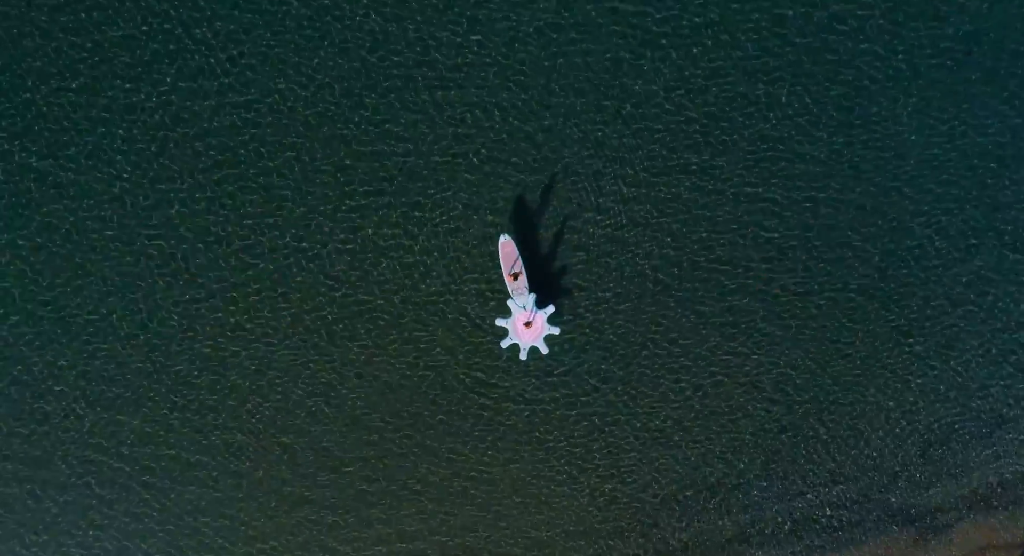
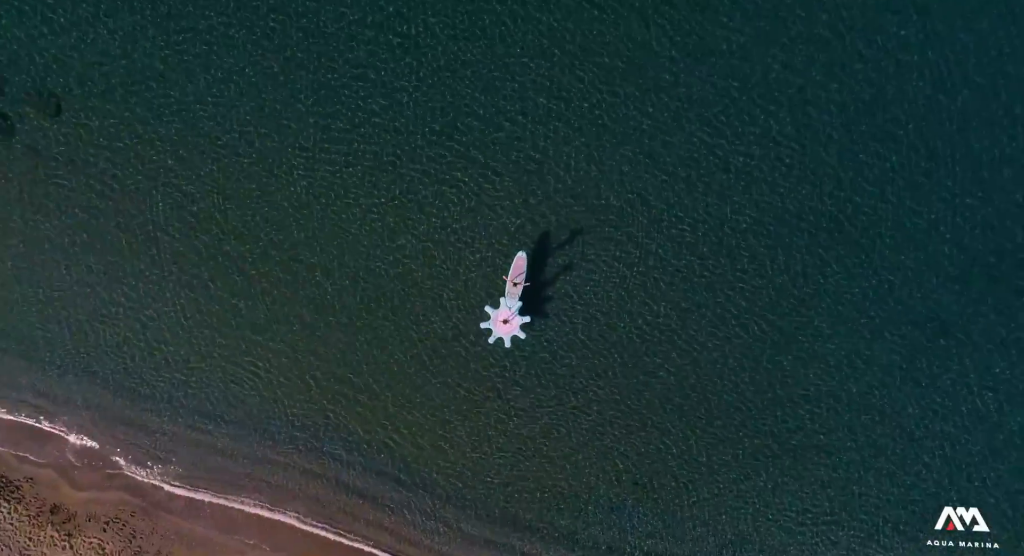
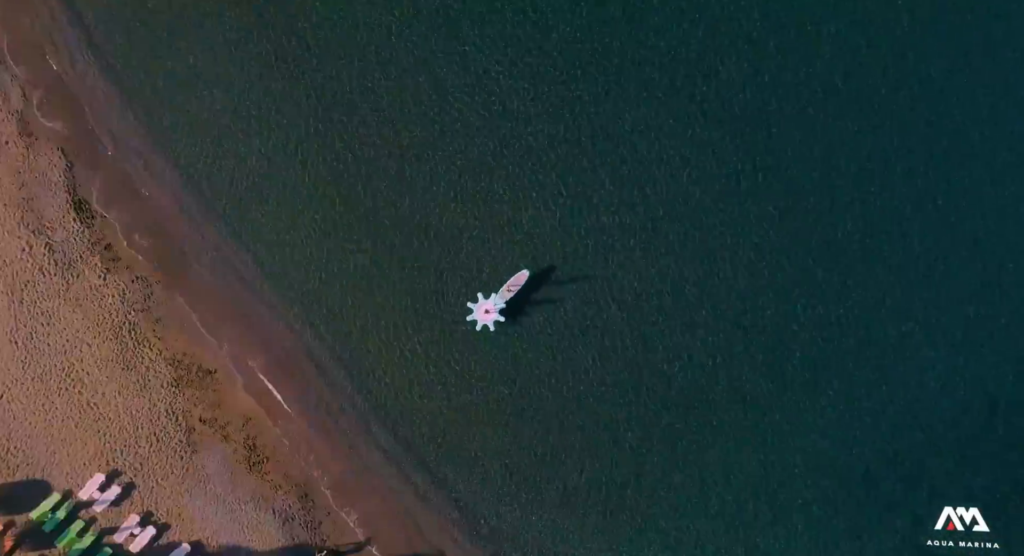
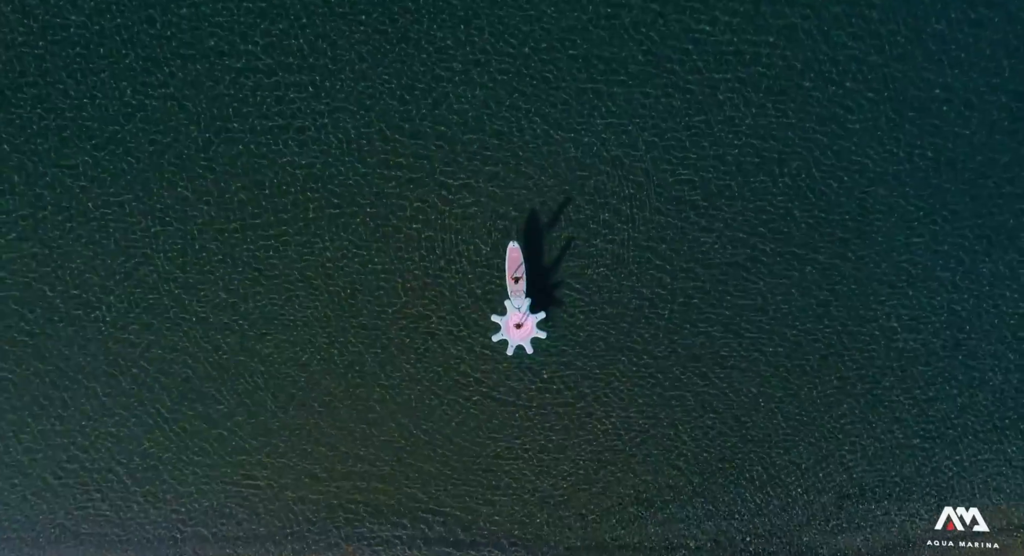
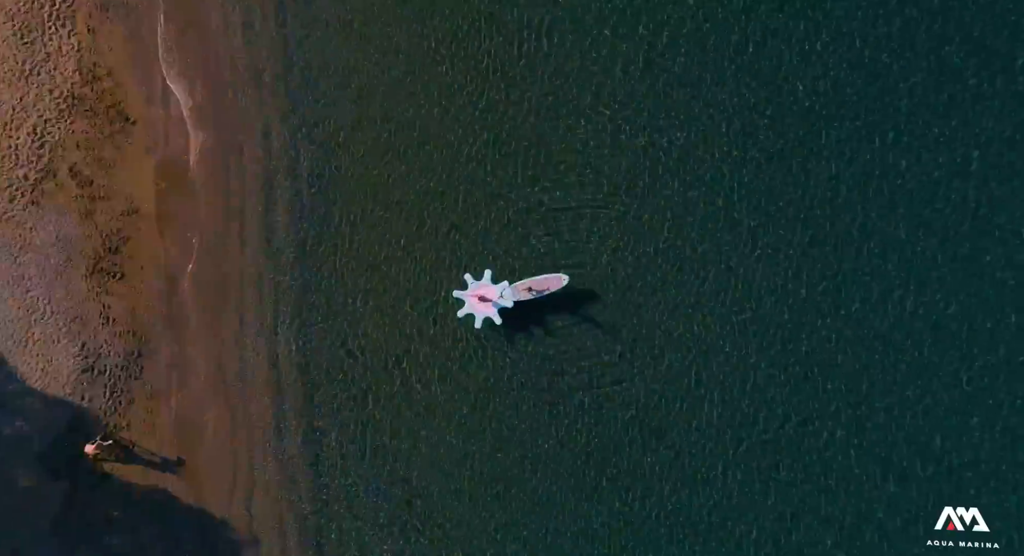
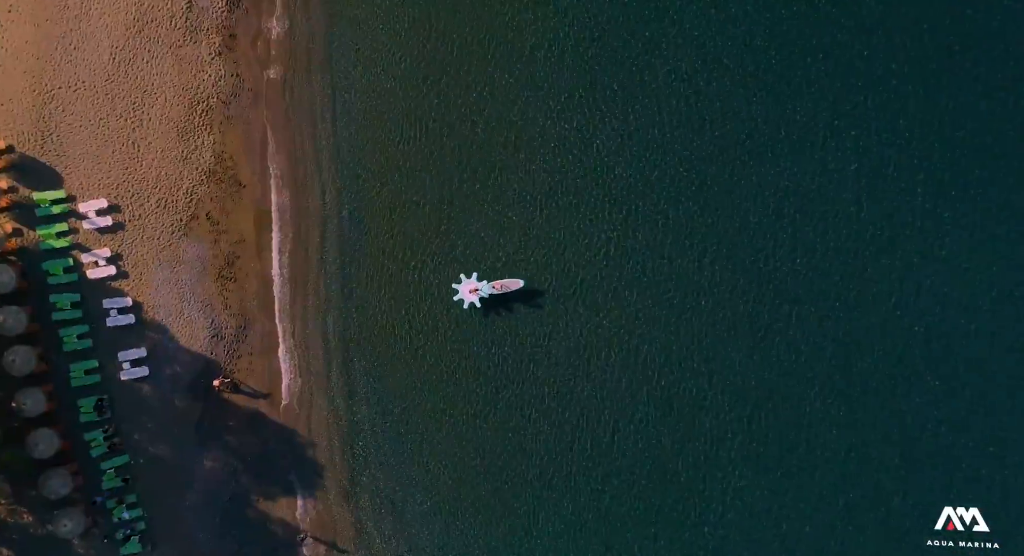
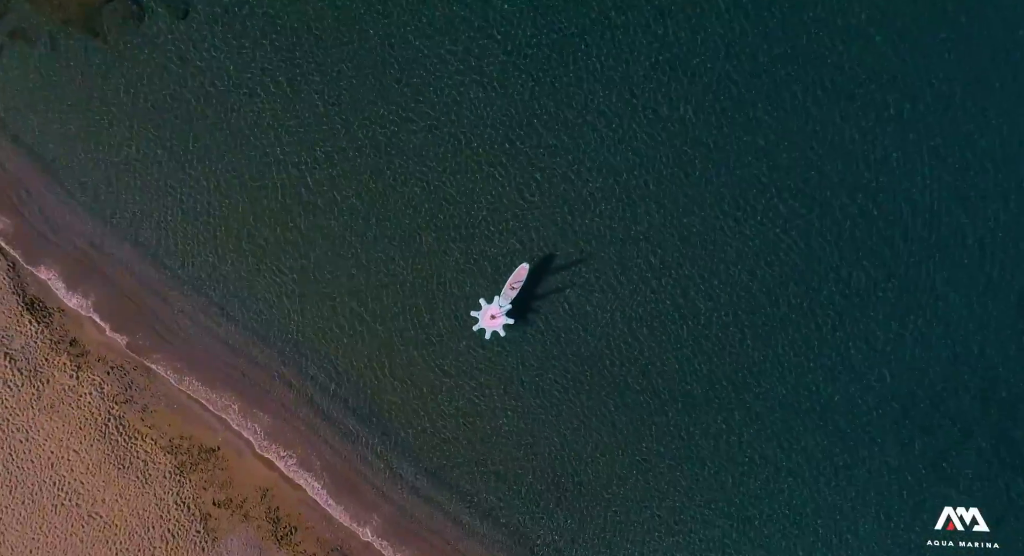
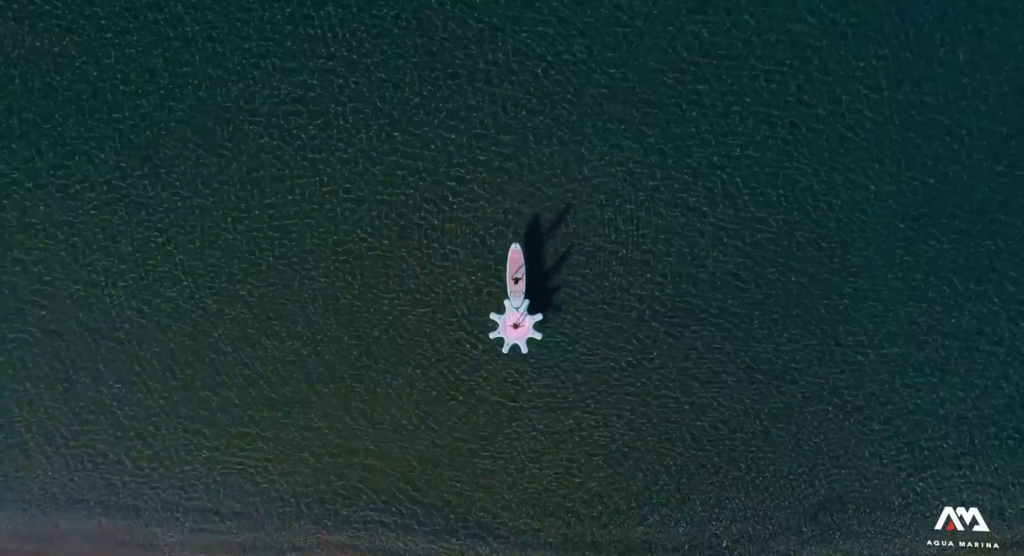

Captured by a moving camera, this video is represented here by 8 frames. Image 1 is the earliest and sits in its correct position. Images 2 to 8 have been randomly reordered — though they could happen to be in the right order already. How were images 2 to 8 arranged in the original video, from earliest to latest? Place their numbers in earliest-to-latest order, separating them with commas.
4, 8, 2, 7, 3, 6, 5
